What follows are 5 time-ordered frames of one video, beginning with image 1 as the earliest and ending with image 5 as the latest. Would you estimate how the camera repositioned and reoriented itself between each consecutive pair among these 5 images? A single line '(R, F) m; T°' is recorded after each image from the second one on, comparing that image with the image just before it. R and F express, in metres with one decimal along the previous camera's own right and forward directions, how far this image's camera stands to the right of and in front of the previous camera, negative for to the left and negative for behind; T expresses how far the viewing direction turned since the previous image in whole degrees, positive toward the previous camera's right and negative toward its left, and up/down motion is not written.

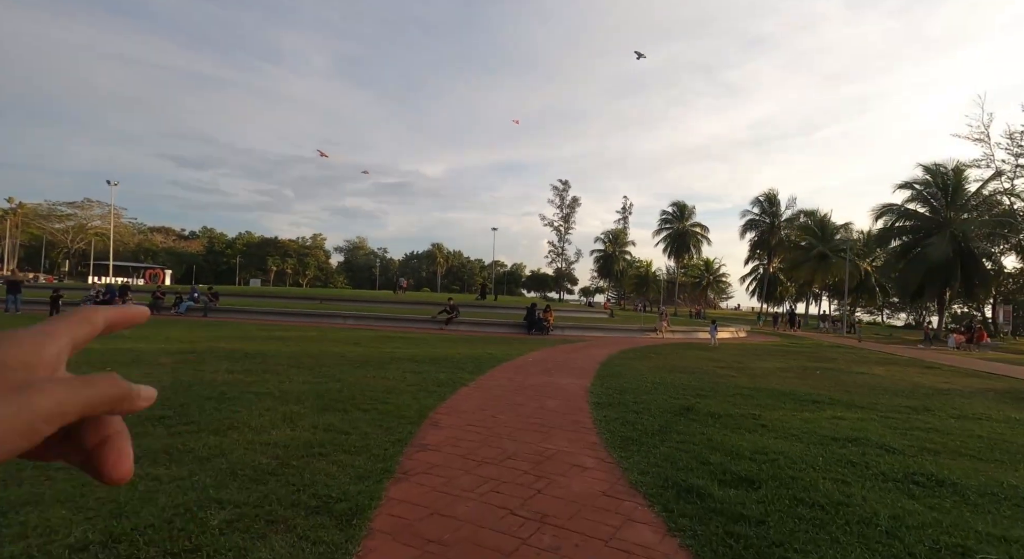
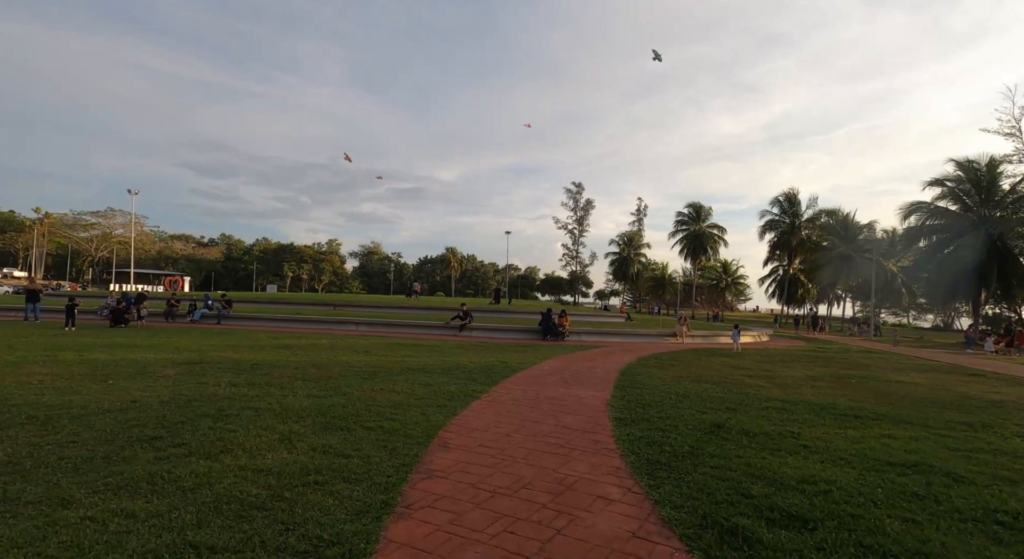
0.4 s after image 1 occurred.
(0.0, +0.5) m; -2°
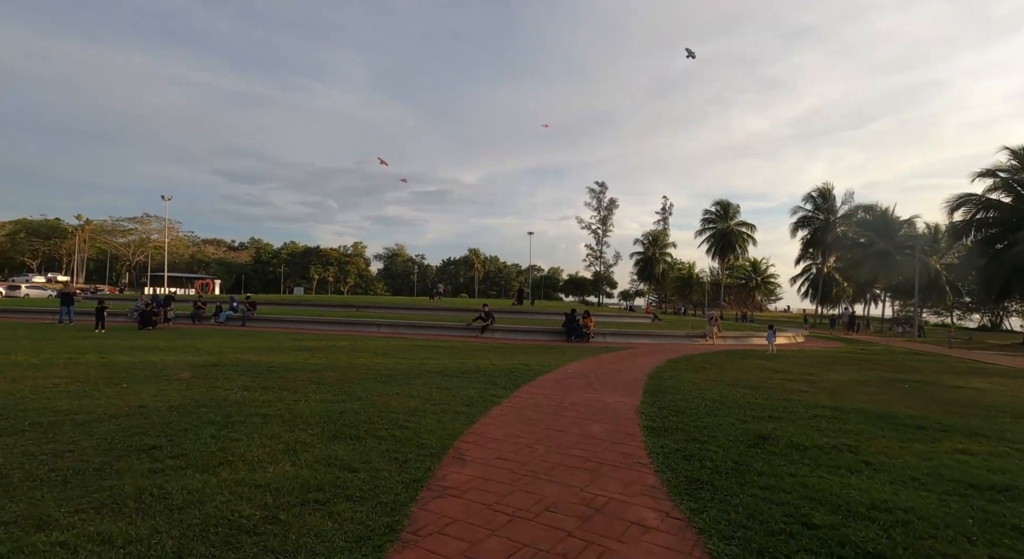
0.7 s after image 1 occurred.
(0.0, +0.5) m; -3°
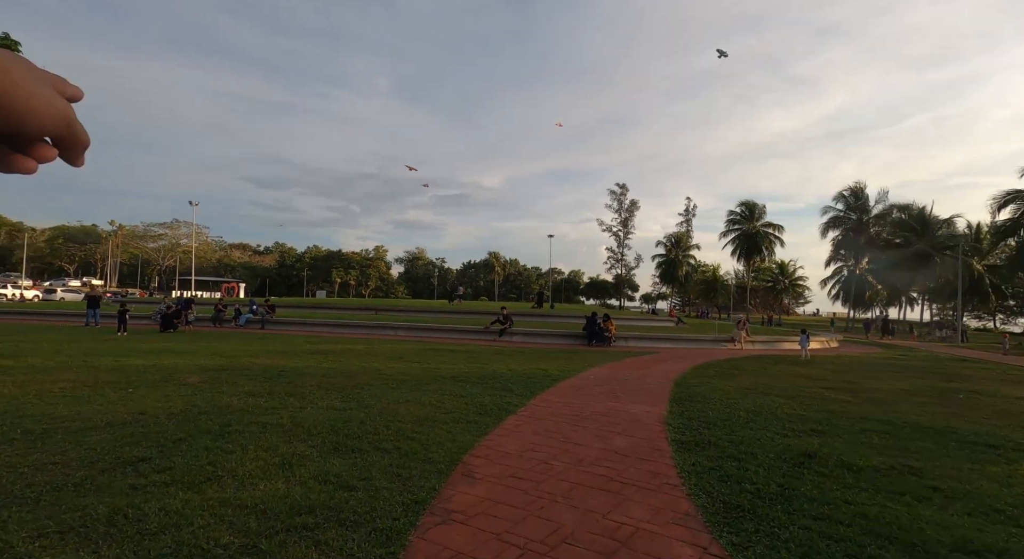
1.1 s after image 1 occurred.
(+0.1, +0.5) m; -2°
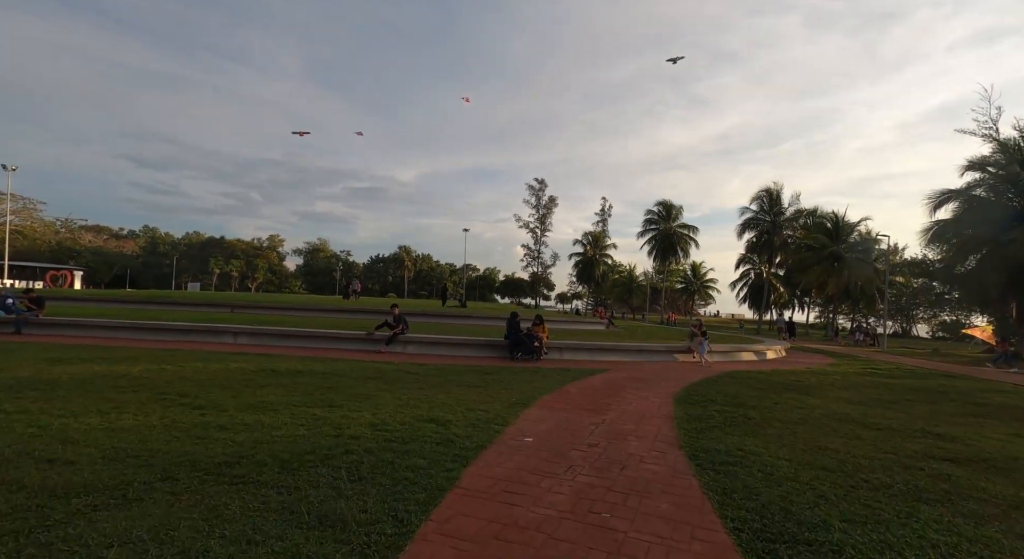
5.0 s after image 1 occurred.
(+0.5, +5.5) m; +9°
